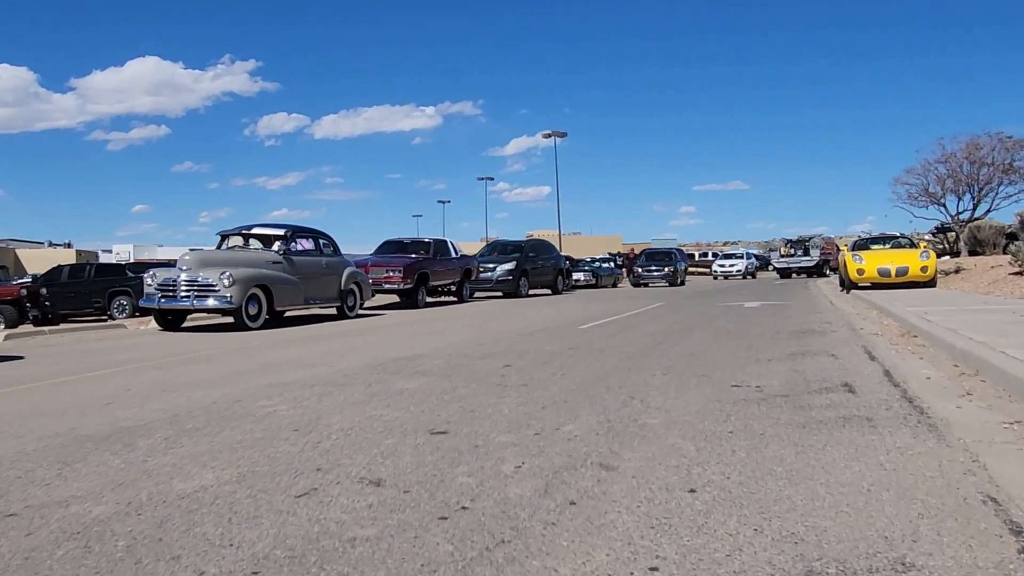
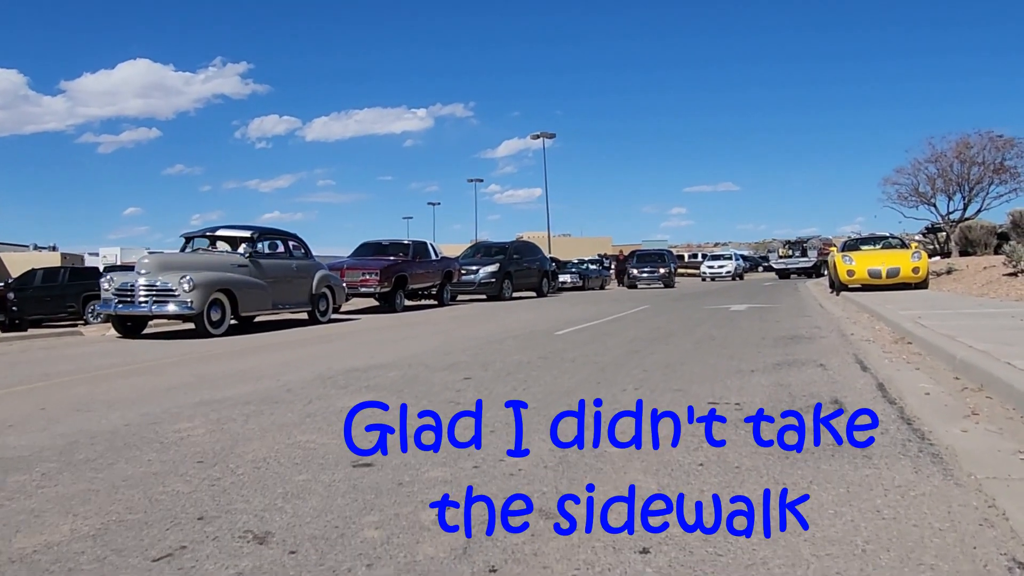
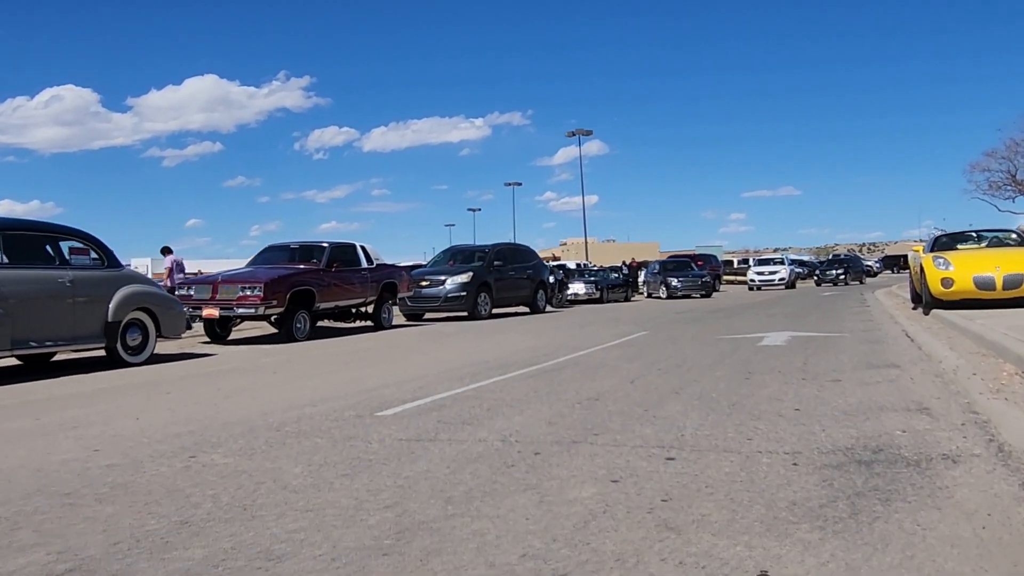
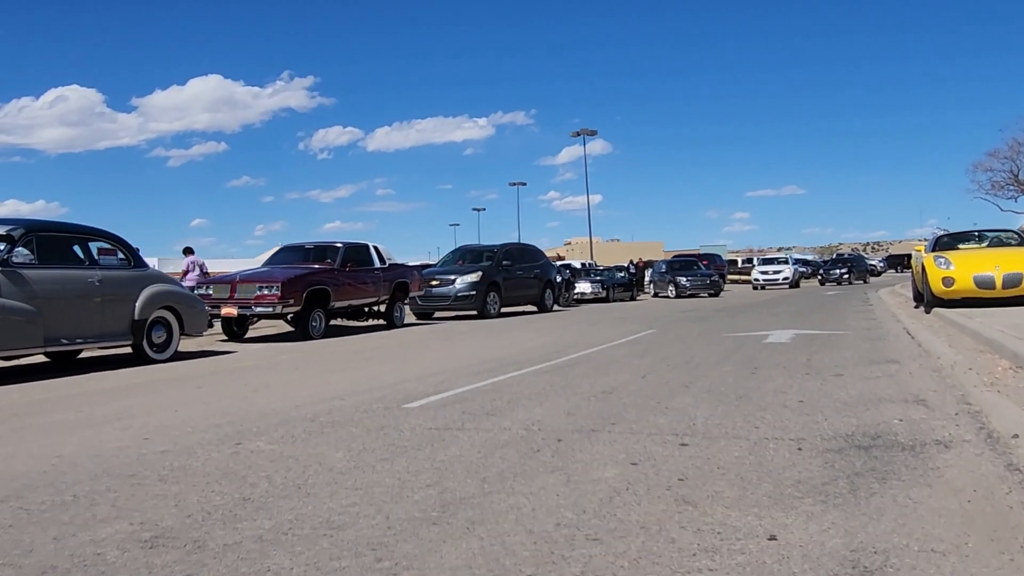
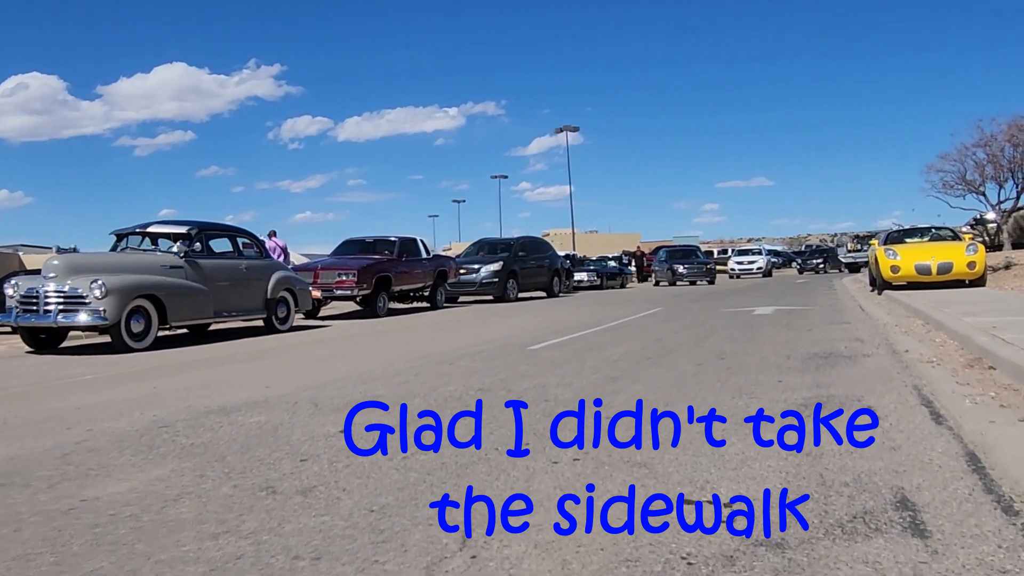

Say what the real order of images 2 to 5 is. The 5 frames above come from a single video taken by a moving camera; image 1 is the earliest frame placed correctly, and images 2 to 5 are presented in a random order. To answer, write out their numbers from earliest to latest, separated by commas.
2, 5, 4, 3
